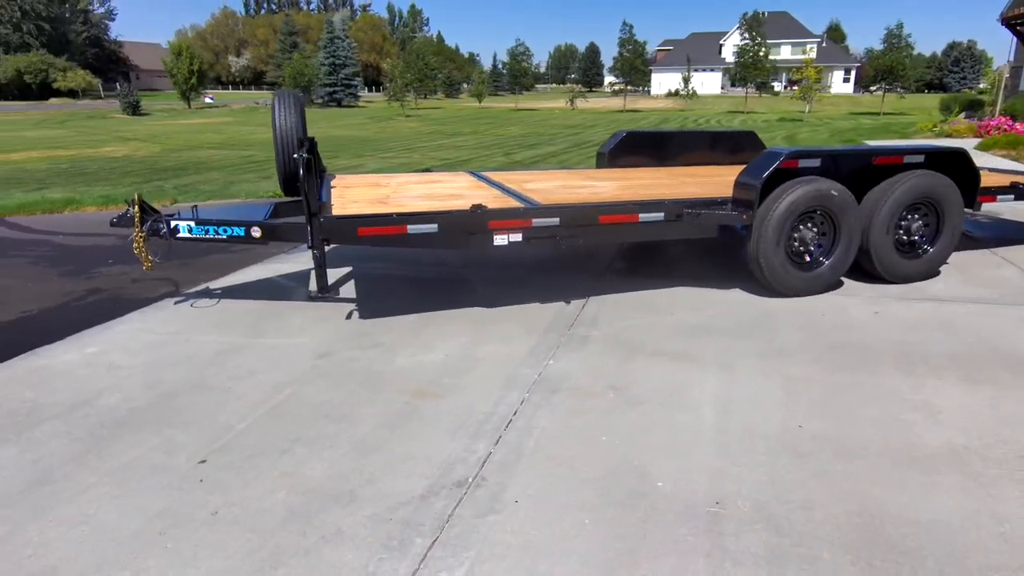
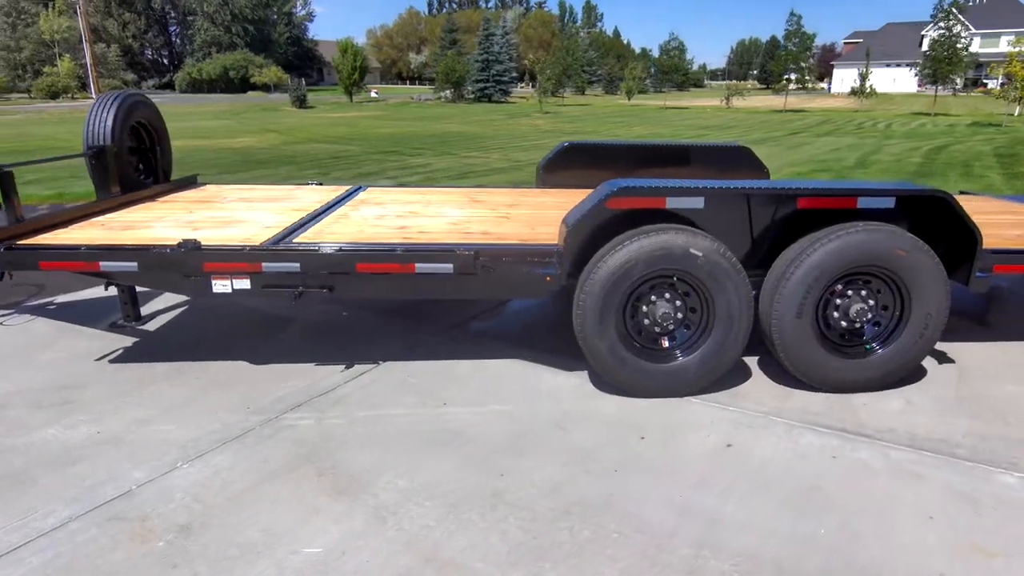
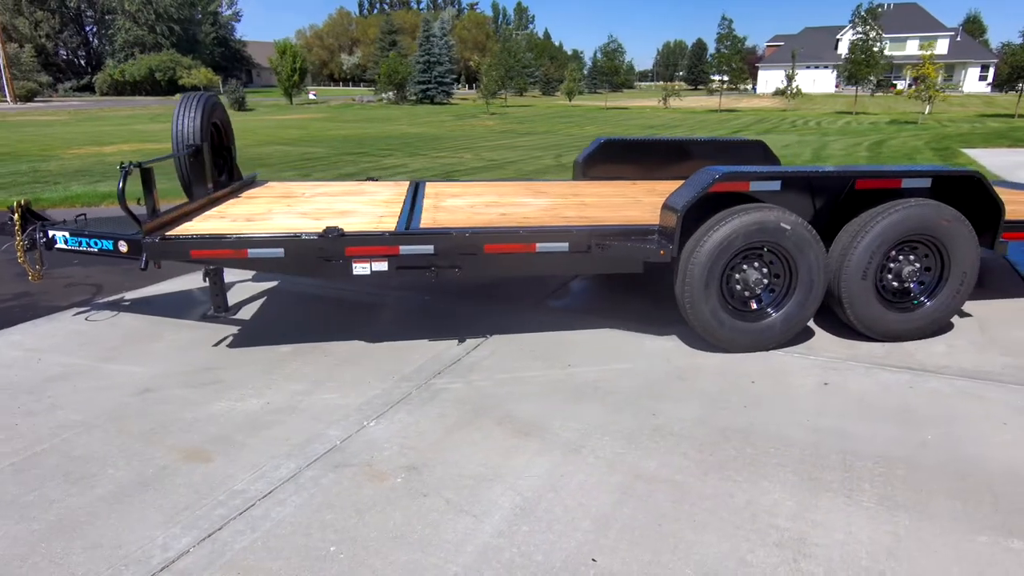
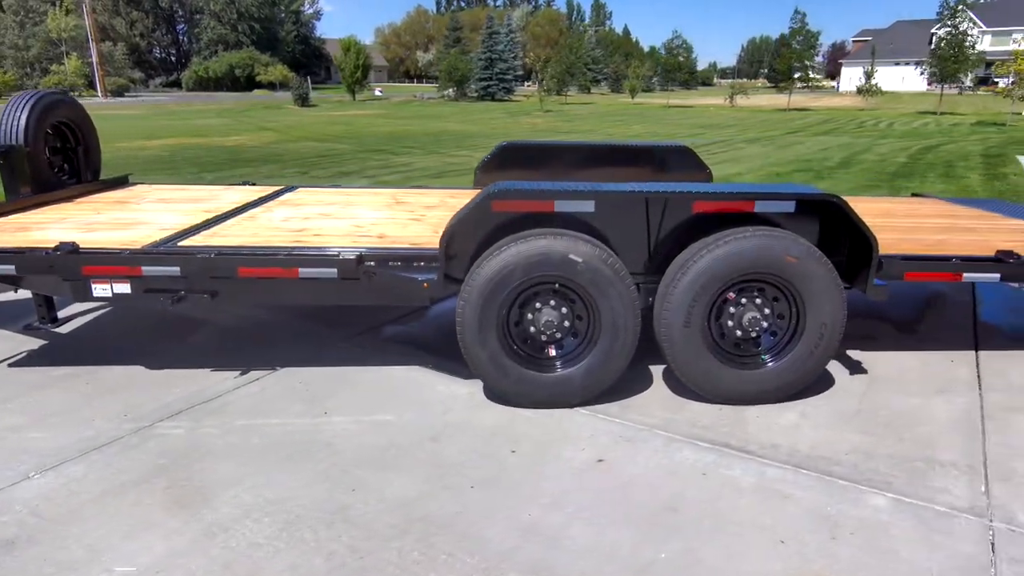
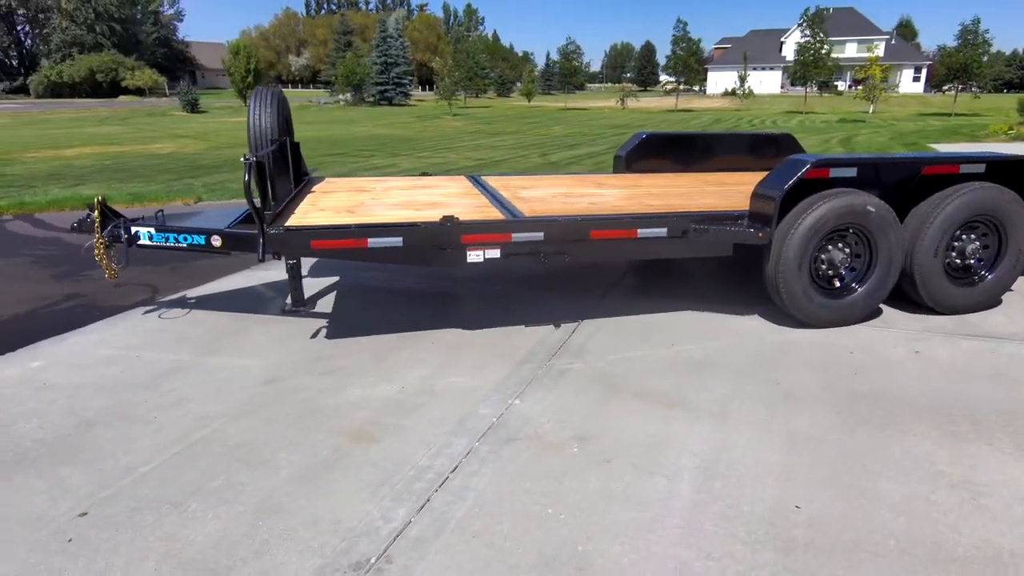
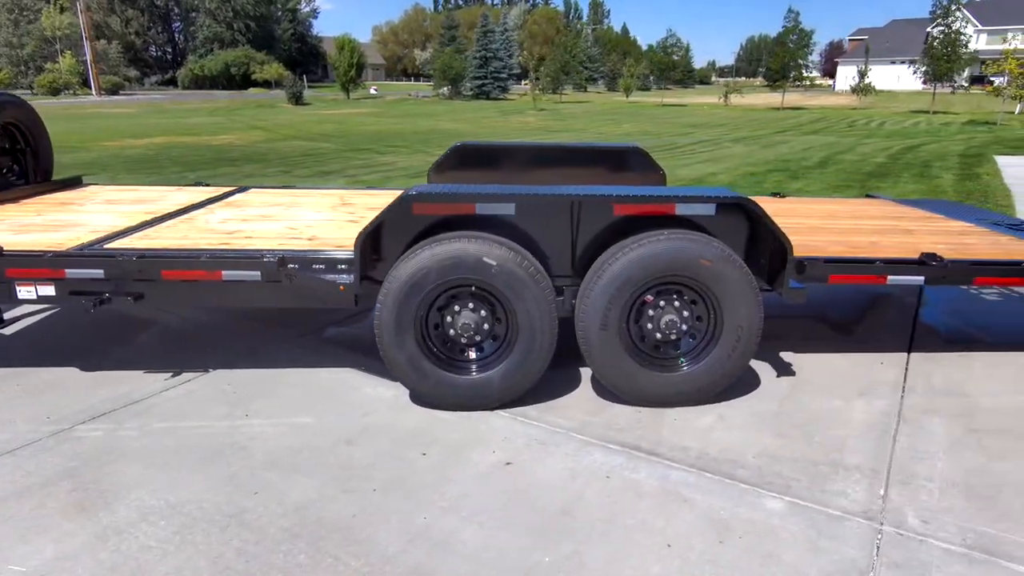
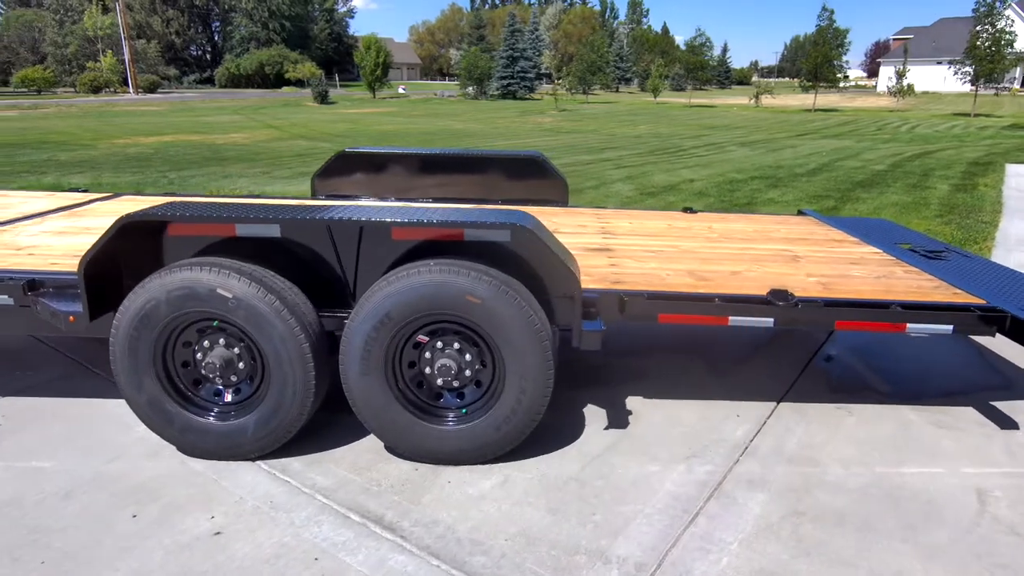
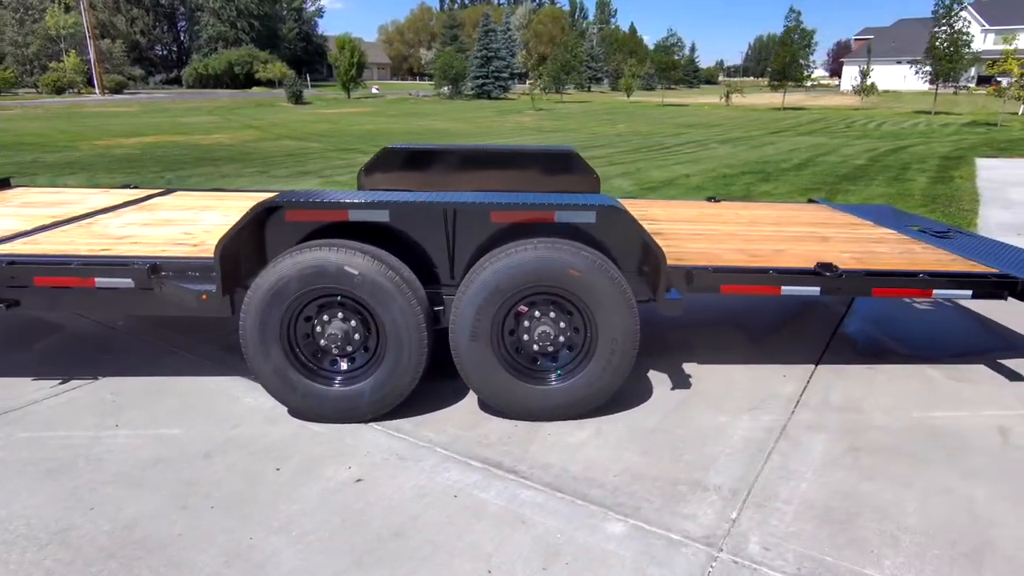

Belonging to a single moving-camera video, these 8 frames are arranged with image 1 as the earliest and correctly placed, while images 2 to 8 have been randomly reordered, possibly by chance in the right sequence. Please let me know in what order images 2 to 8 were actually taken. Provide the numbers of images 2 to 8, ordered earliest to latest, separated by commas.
5, 3, 2, 4, 6, 8, 7
